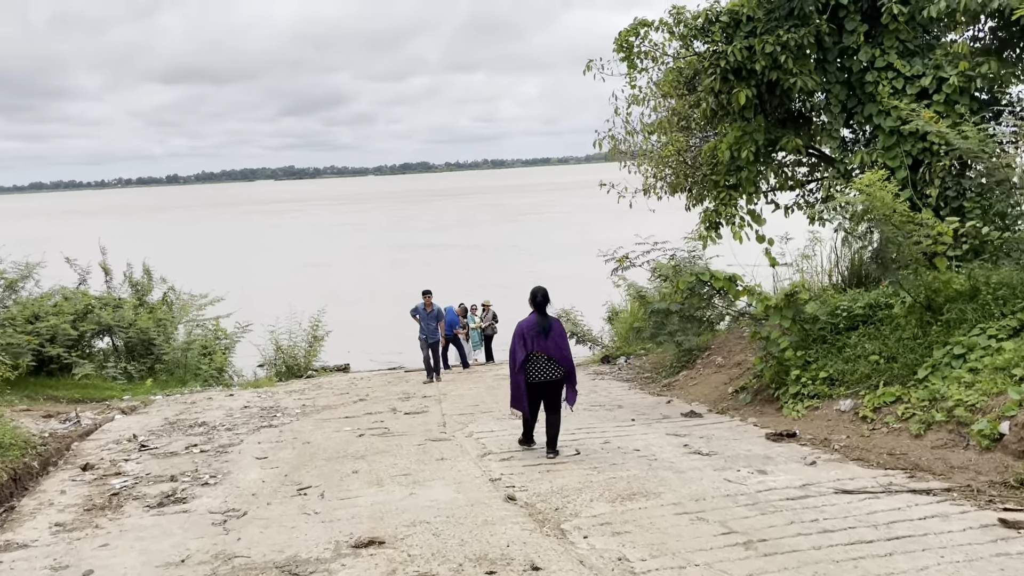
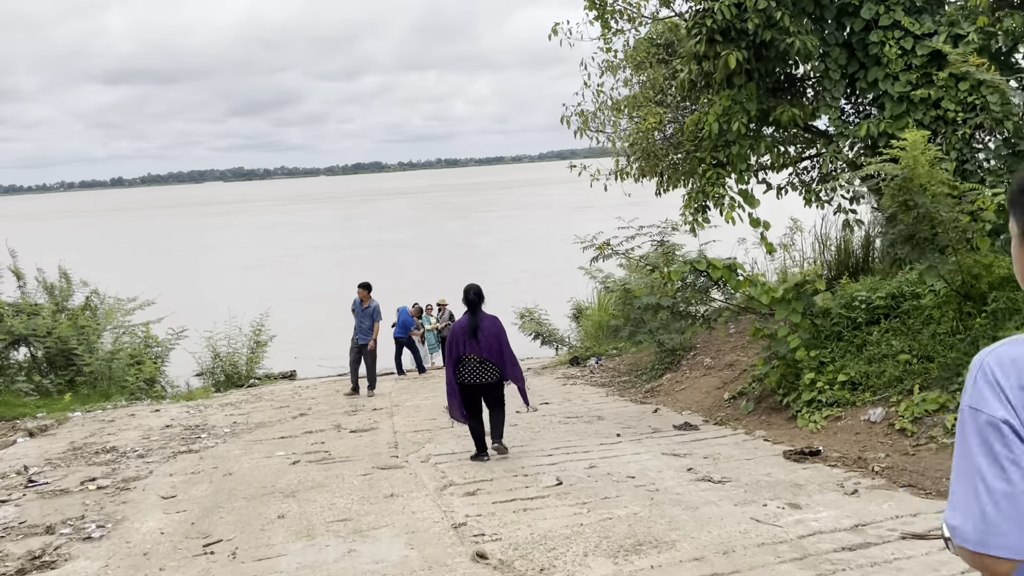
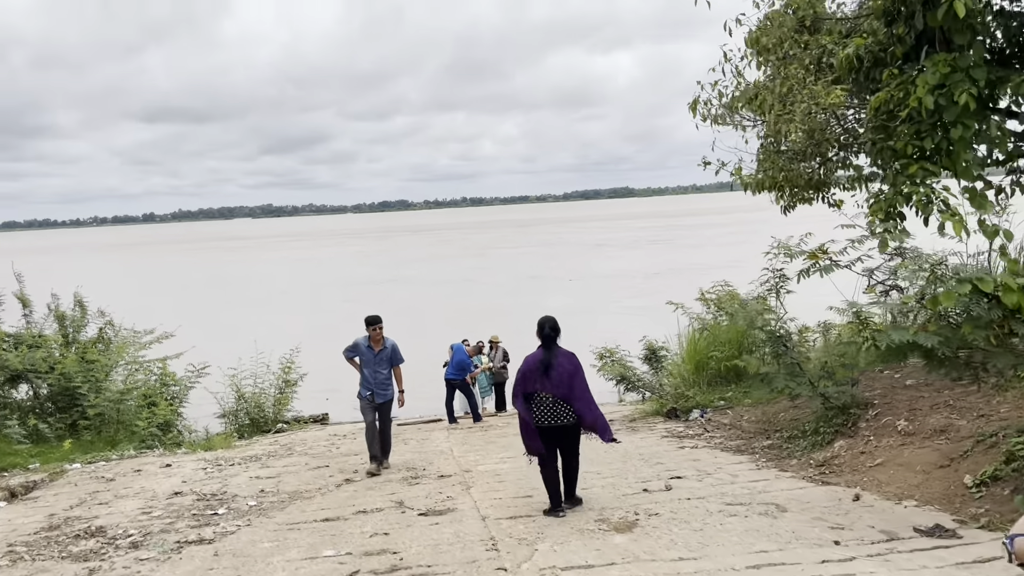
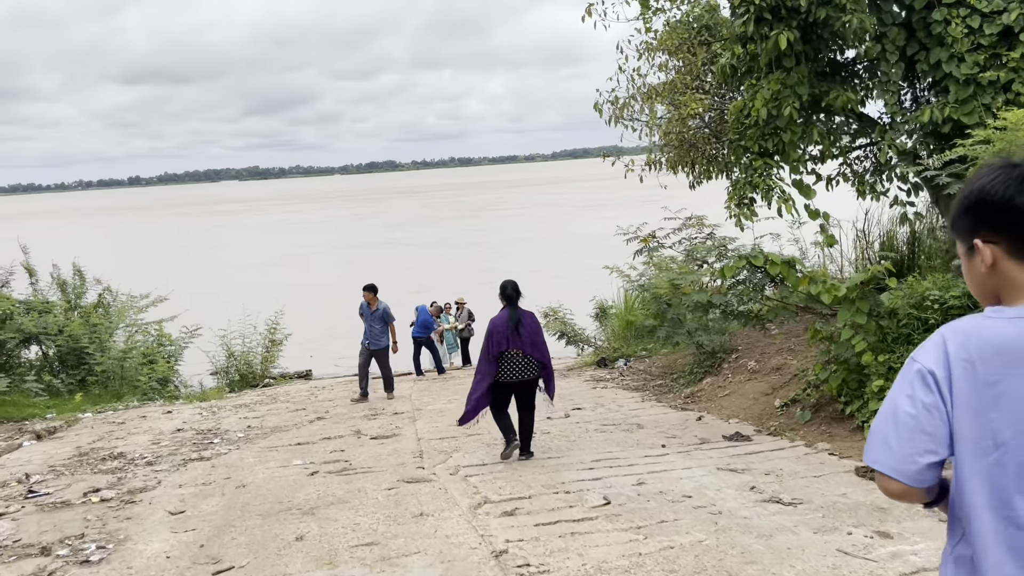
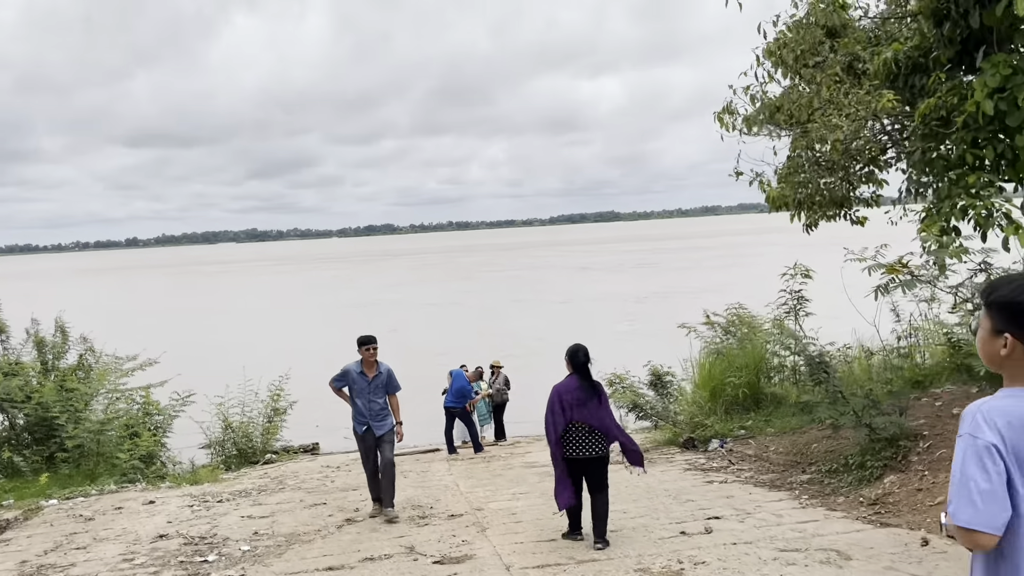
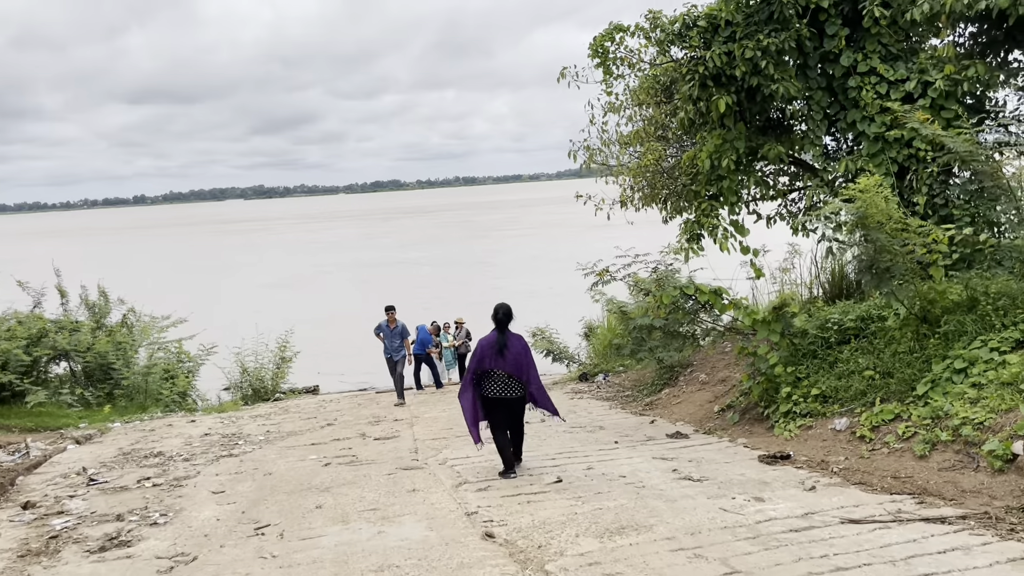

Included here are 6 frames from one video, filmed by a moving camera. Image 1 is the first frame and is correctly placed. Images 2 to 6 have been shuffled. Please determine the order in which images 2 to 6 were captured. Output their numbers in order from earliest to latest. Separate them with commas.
6, 2, 4, 3, 5
